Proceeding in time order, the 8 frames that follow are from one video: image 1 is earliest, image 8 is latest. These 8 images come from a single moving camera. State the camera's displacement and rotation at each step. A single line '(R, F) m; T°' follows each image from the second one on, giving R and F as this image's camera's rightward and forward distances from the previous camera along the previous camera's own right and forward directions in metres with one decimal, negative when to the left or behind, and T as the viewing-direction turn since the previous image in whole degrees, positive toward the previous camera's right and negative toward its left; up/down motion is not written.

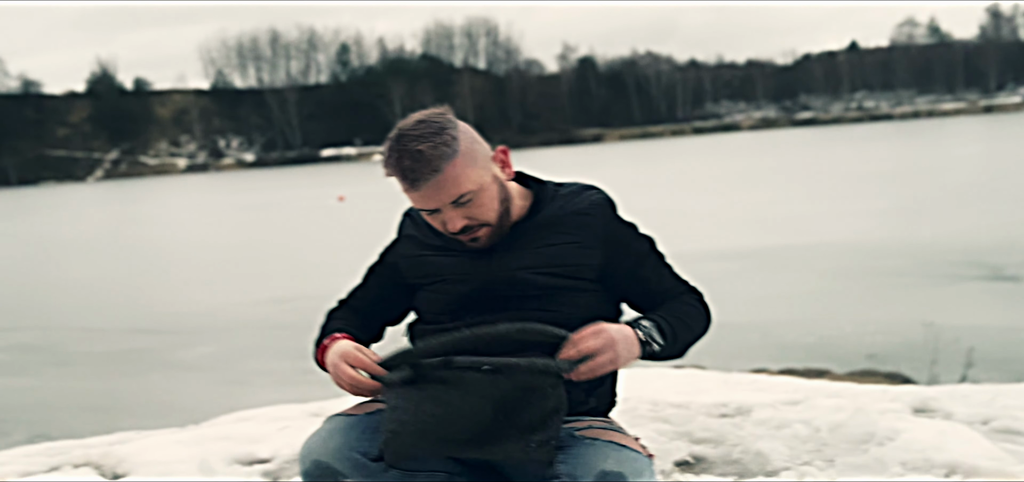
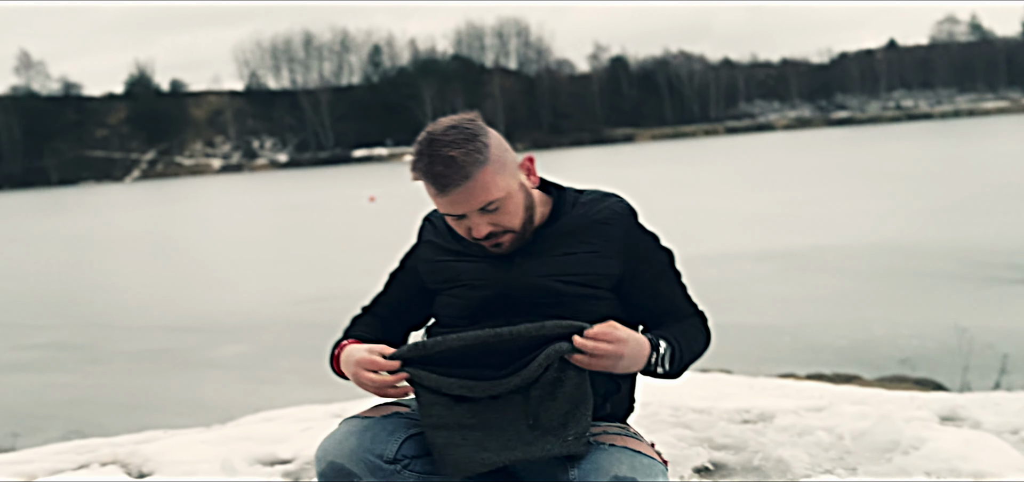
(+0.1, 0.0) m; -2°
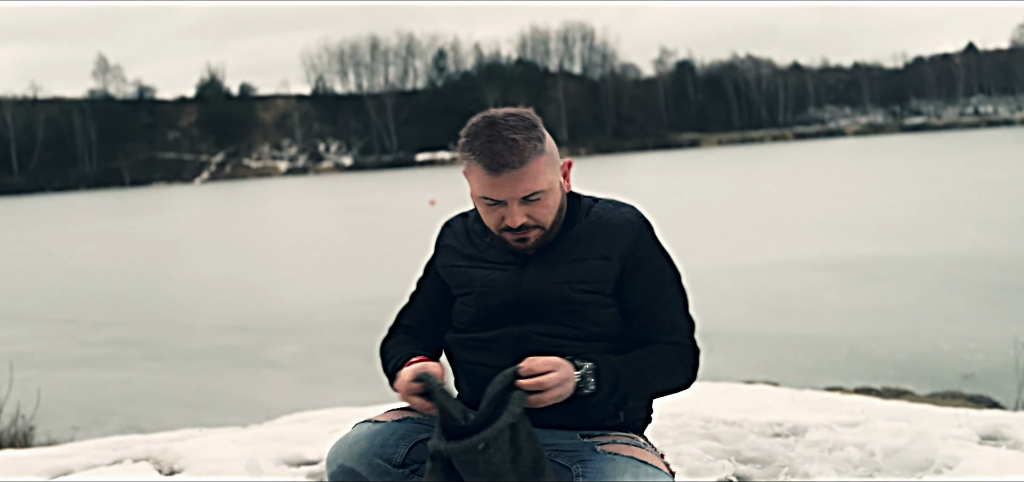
(+0.2, 0.0) m; -5°
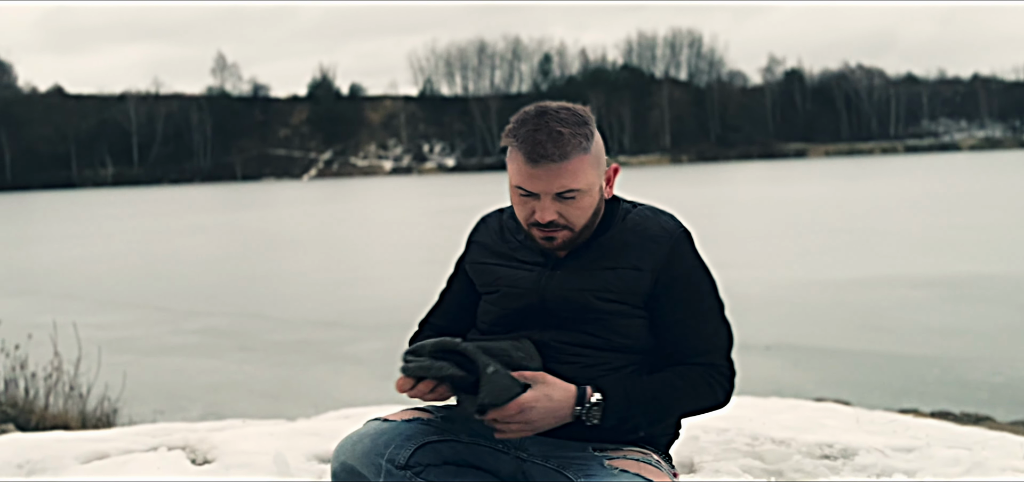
(+0.4, 0.0) m; -7°
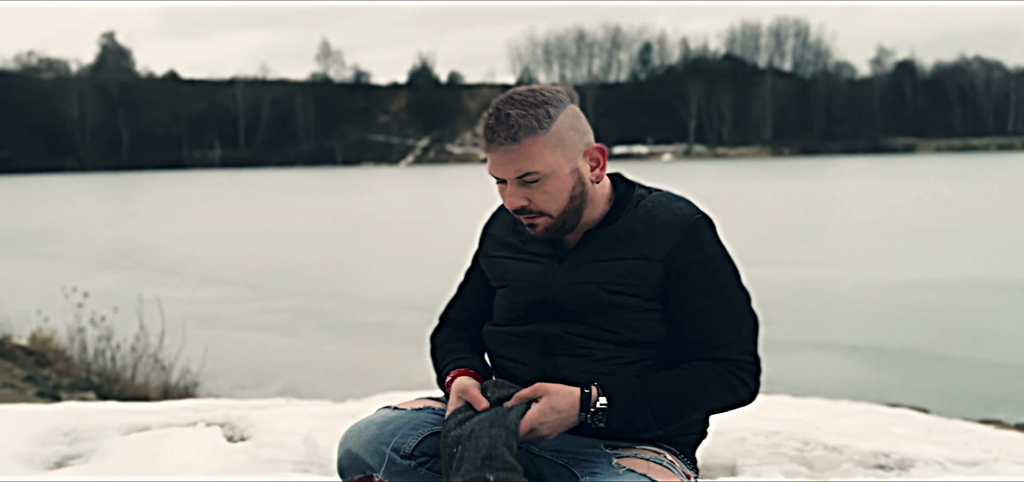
(+0.3, 0.0) m; -7°
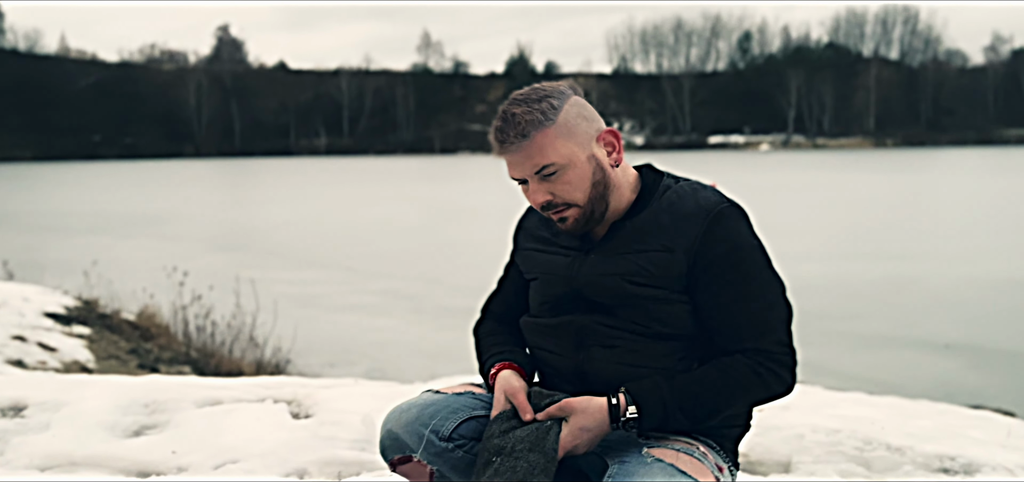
(+0.3, -0.1) m; -6°
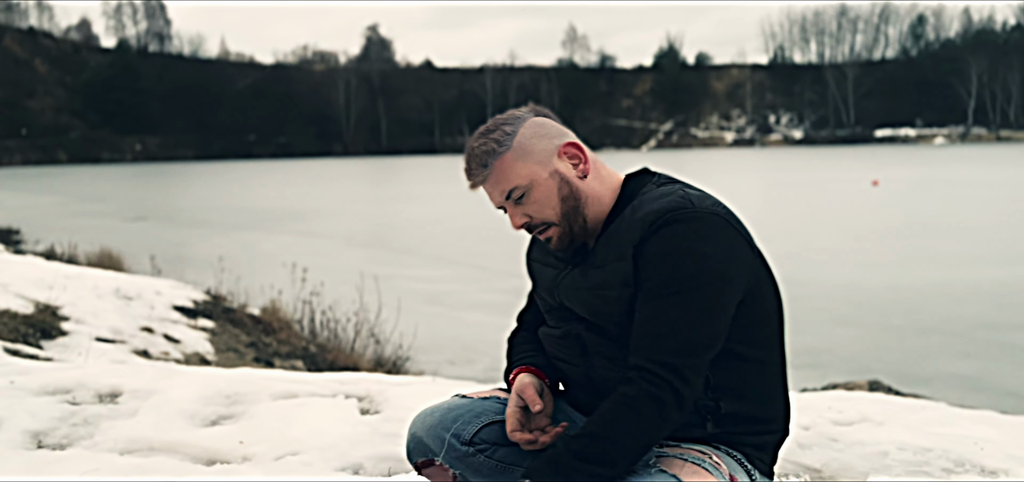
(+0.5, +0.2) m; -11°
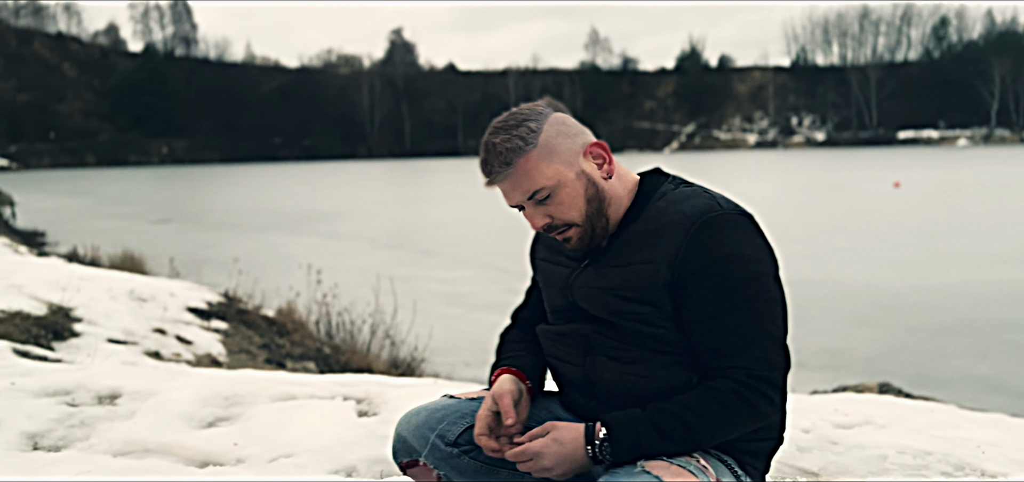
(+0.2, 0.0) m; -2°
